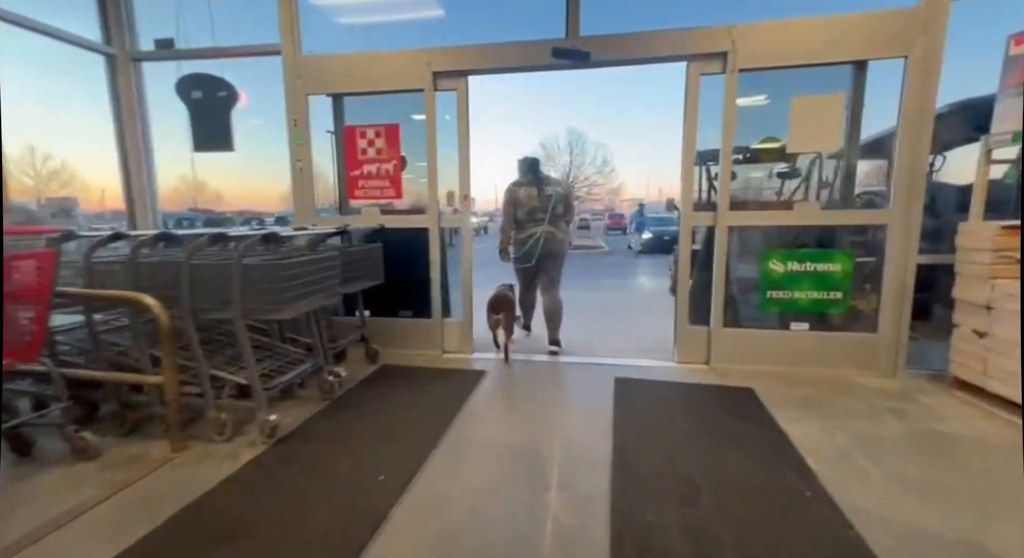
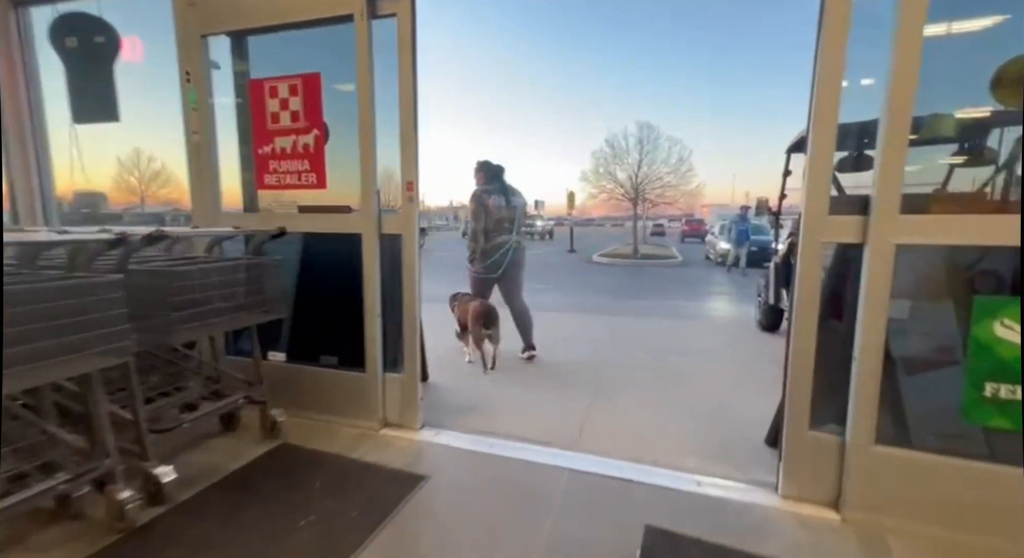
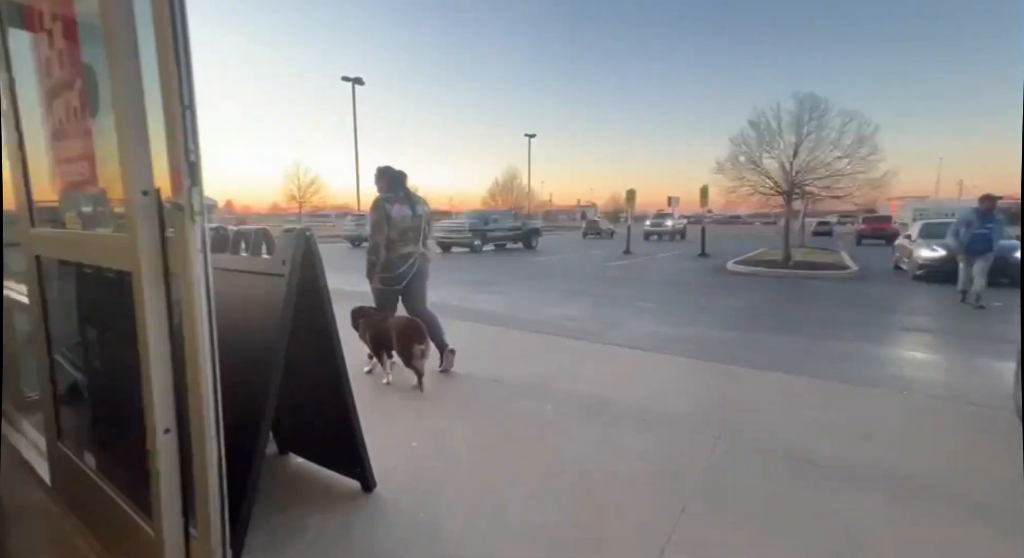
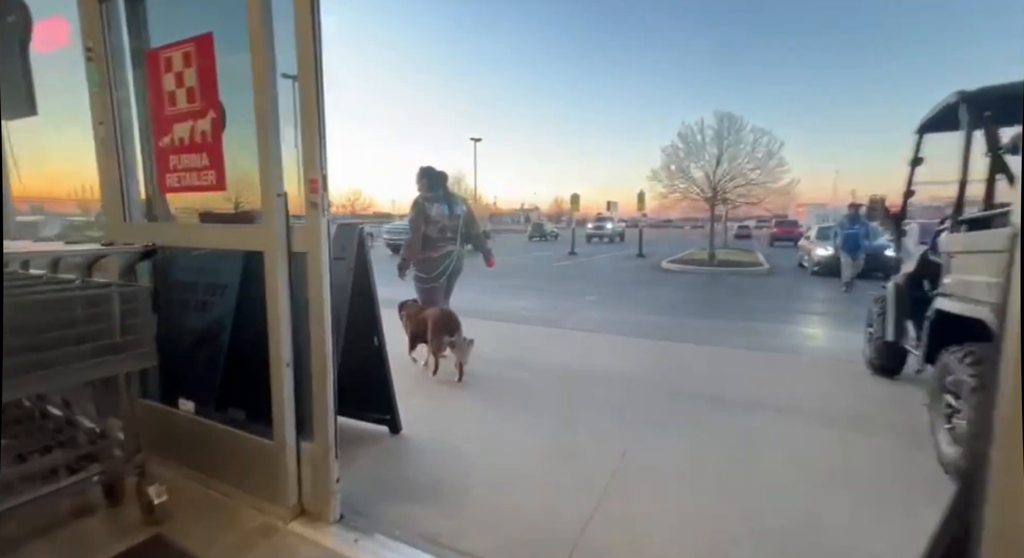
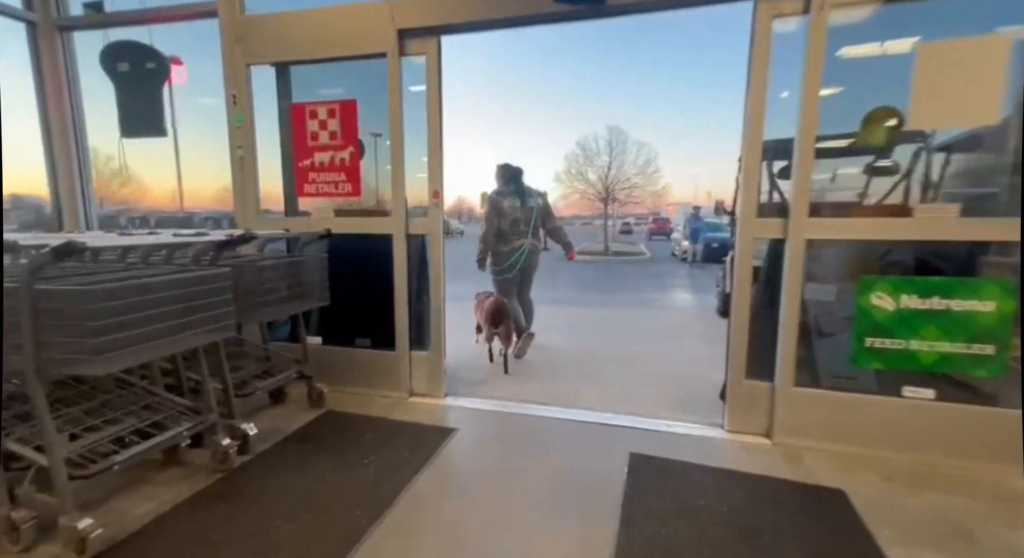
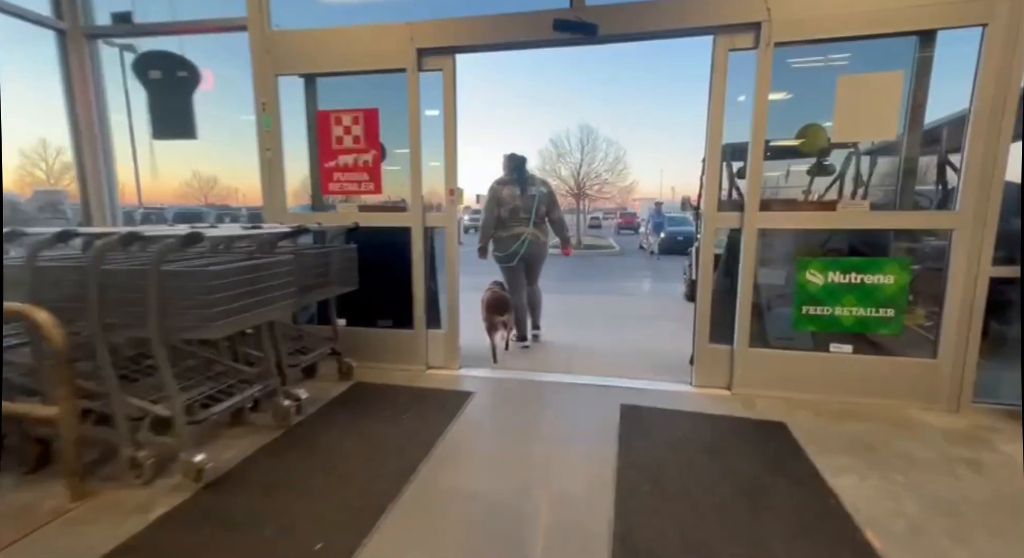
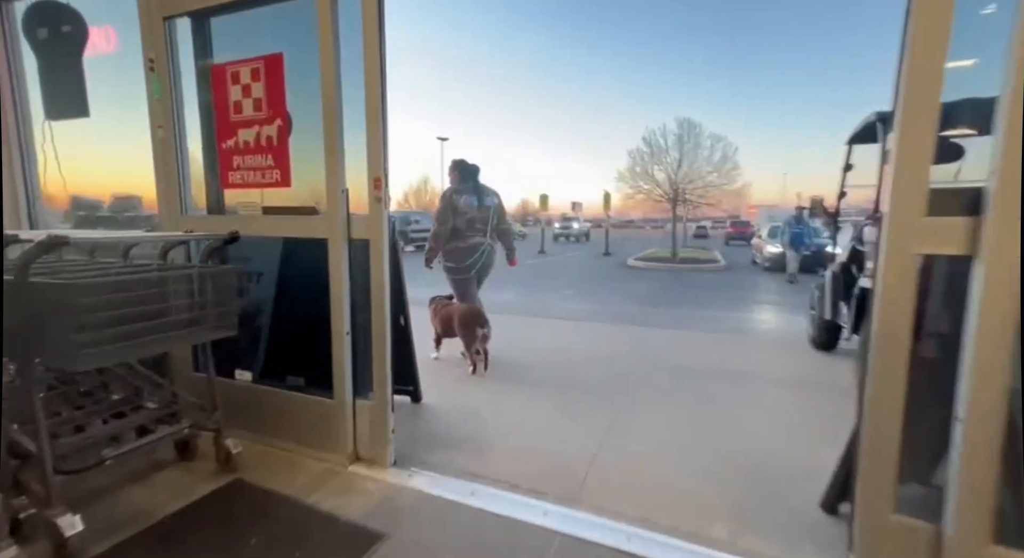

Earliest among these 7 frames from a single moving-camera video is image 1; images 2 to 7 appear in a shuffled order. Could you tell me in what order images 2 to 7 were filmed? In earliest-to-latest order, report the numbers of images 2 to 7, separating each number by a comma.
6, 5, 2, 7, 4, 3
